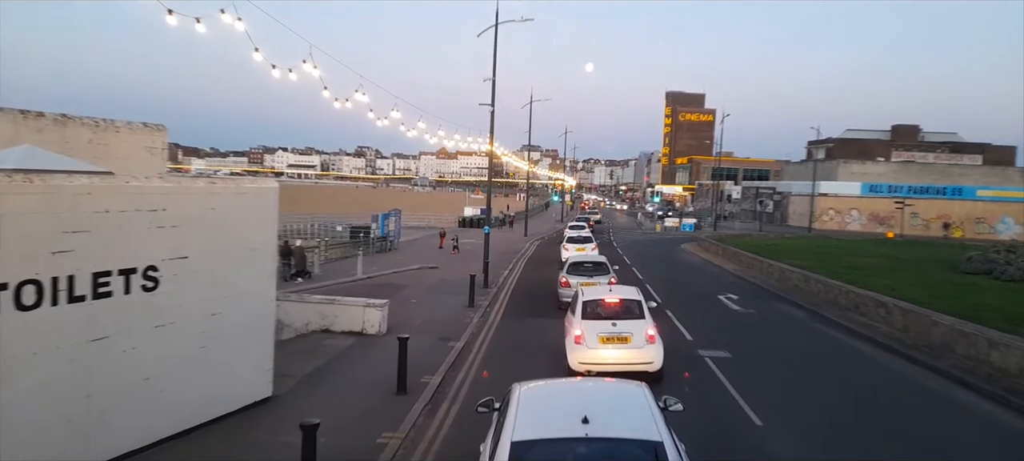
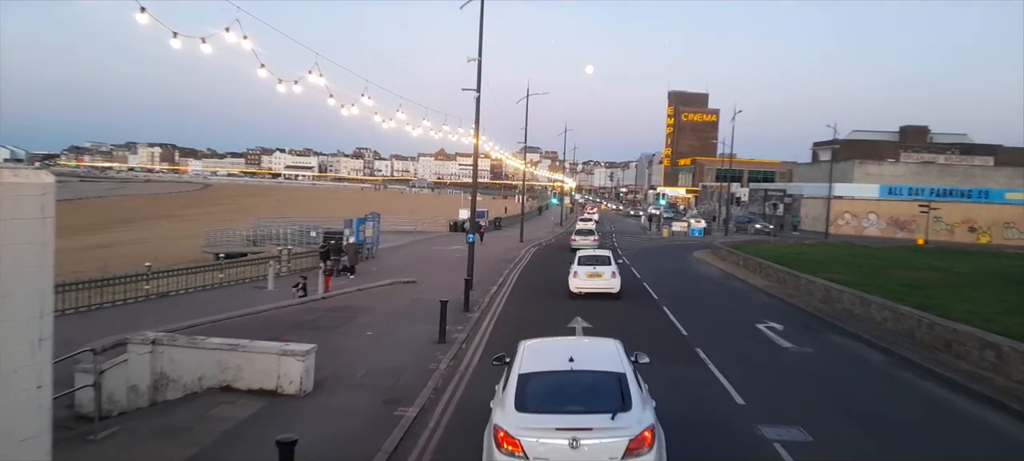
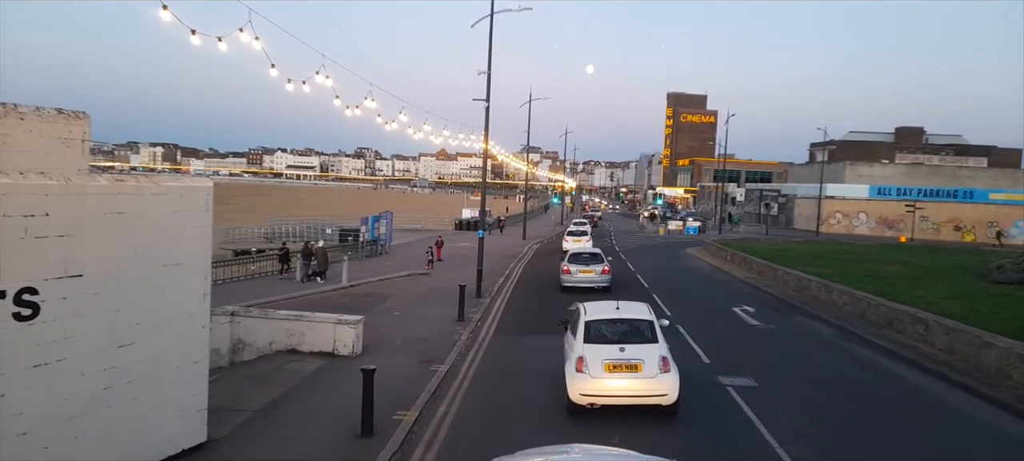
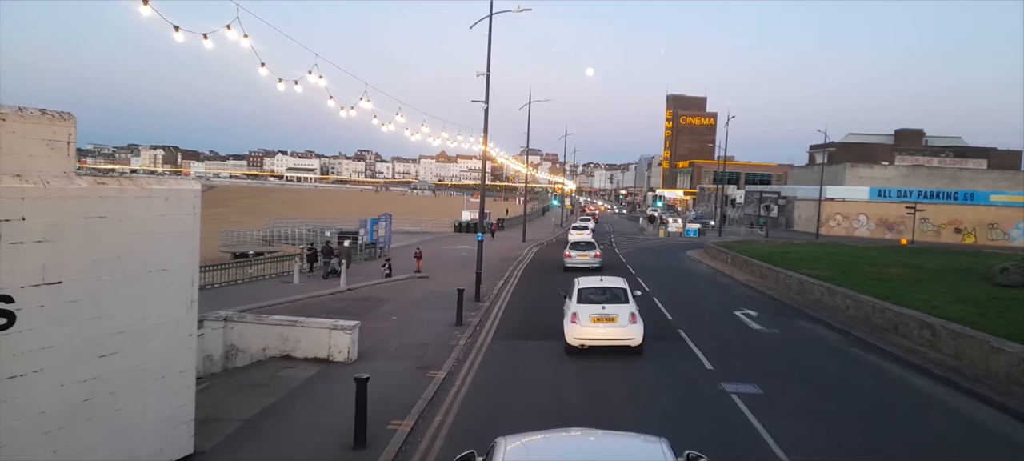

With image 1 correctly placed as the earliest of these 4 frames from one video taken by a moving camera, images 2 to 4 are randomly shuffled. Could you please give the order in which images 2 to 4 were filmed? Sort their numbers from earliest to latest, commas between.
3, 4, 2
